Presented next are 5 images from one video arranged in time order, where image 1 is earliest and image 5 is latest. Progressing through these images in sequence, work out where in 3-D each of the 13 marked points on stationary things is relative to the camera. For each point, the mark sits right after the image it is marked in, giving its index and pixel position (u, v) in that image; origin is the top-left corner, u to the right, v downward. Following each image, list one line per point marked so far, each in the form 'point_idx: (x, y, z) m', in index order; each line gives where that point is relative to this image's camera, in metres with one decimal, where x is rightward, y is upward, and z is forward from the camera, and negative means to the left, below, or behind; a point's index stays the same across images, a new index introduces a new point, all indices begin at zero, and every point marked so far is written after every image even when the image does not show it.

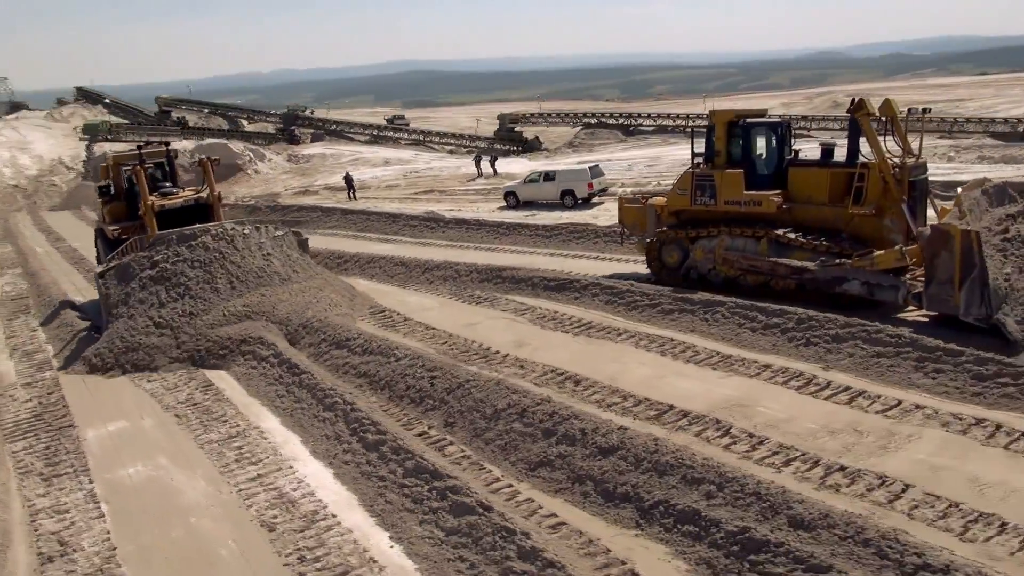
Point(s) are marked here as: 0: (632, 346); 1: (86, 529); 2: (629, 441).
0: (+1.2, -0.6, +8.3) m
1: (-3.1, -1.7, +5.7) m
2: (+0.8, -1.1, +5.6) m
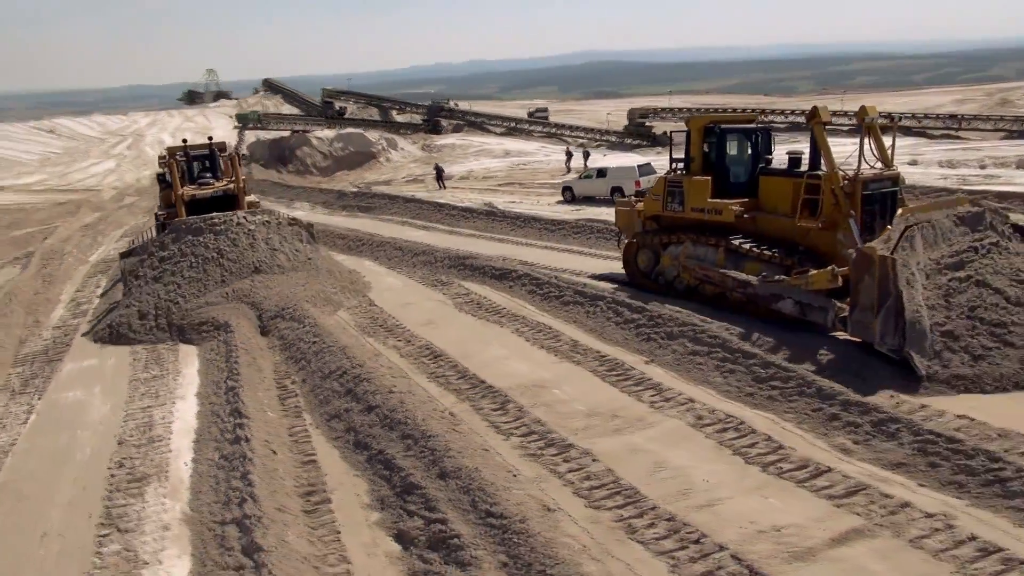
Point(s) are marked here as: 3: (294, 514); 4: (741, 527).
0: (0.0, -0.5, +9.2) m
1: (-4.8, -1.4, +7.6) m
2: (-1.0, -1.0, +6.7) m
3: (-1.5, -1.6, +5.5) m
4: (+1.4, -1.5, +5.0) m
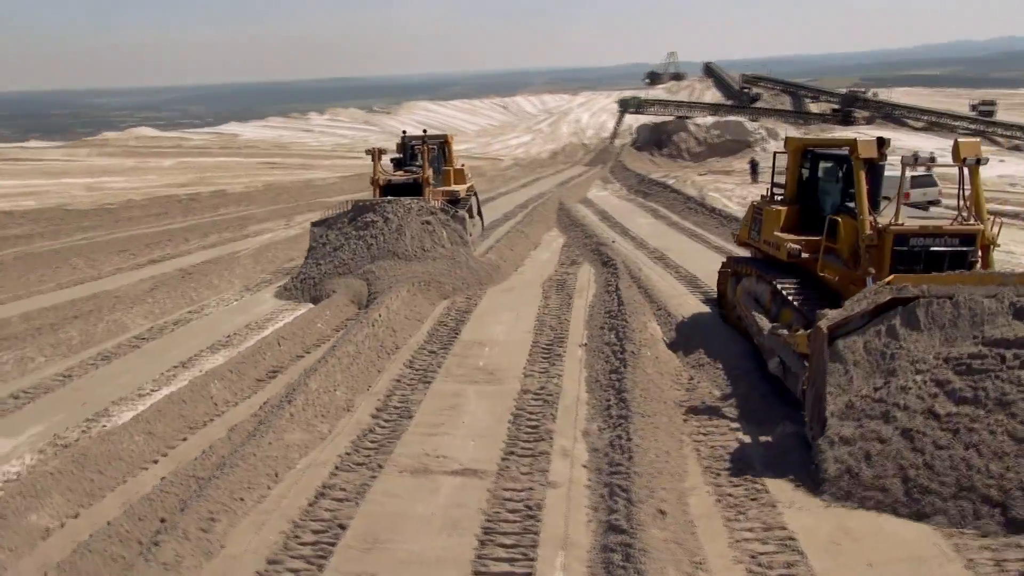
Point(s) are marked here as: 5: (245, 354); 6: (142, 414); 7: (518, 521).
0: (+0.4, -0.3, +11.0) m
1: (-4.6, -0.3, +12.3) m
2: (-1.8, -0.5, +9.5) m
3: (-3.0, -1.0, +8.8) m
4: (-0.8, -1.4, +6.8) m
5: (-3.1, -0.8, +9.3) m
6: (-3.5, -1.2, +7.5) m
7: (+0.1, -1.6, +5.6) m
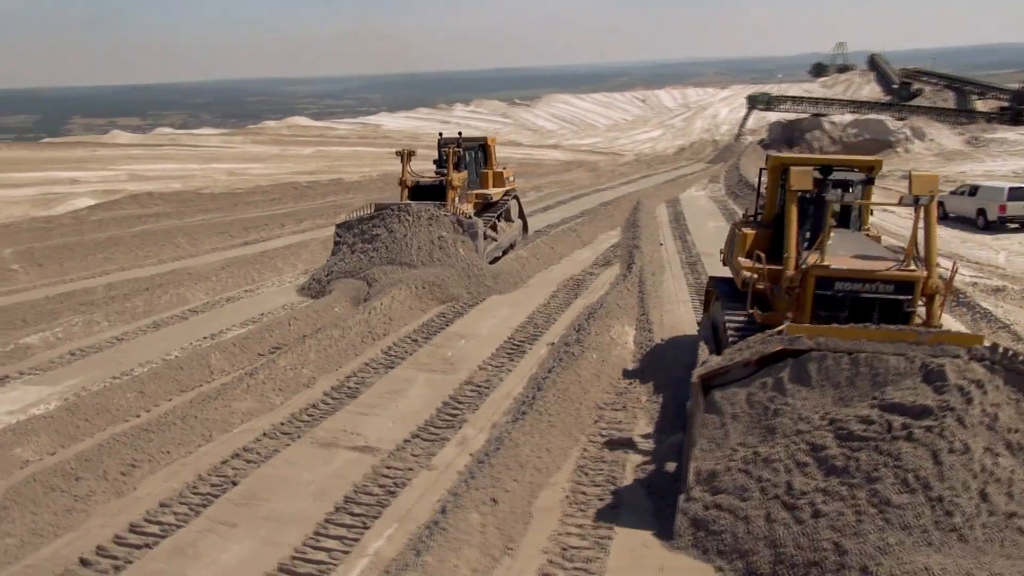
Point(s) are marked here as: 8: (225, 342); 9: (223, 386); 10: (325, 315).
0: (+0.5, -0.2, +11.5) m
1: (-4.2, 0.0, +13.7) m
2: (-2.1, -0.4, +10.4) m
3: (-3.3, -0.8, +10.0) m
4: (-1.6, -1.3, +7.6) m
5: (-3.4, -0.6, +10.5) m
6: (-4.1, -1.0, +8.9) m
7: (-1.0, -1.6, +6.3) m
8: (-3.6, -0.7, +10.0) m
9: (-3.1, -1.0, +8.4) m
10: (-2.6, -0.5, +10.9) m
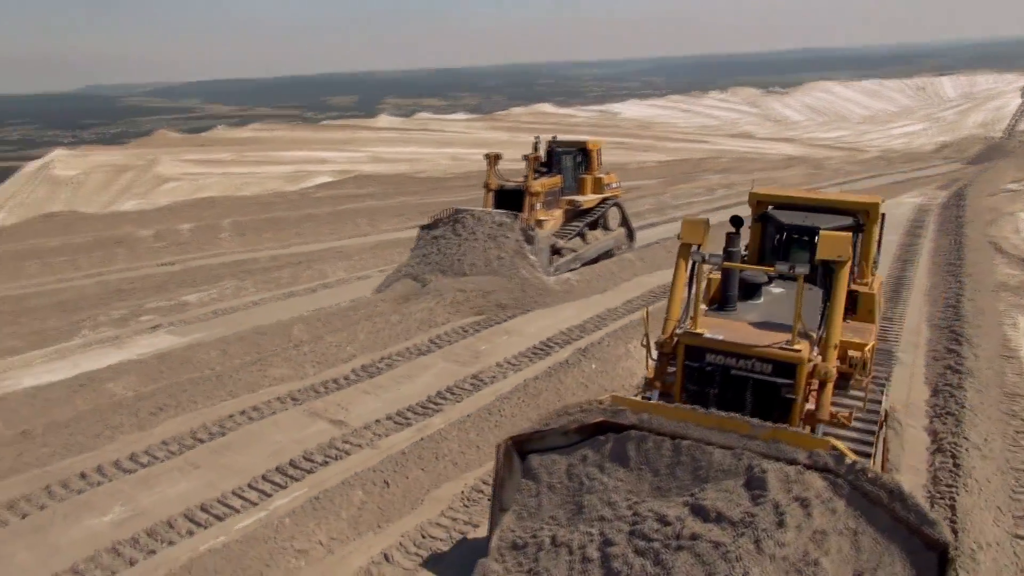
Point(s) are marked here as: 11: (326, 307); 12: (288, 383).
0: (+1.5, -0.3, +11.7) m
1: (-2.2, +0.3, +15.3) m
2: (-1.3, -0.2, +11.5) m
3: (-2.7, -0.5, +11.5) m
4: (-1.9, -1.2, +8.7) m
5: (-2.5, -0.3, +12.0) m
6: (-3.8, -0.7, +10.7) m
7: (-1.8, -1.6, +7.3) m
8: (-2.9, -0.4, +11.6) m
9: (-2.9, -0.8, +9.9) m
10: (-1.6, -0.4, +12.1) m
11: (-2.8, -0.3, +12.8) m
12: (-2.6, -1.1, +9.2) m
